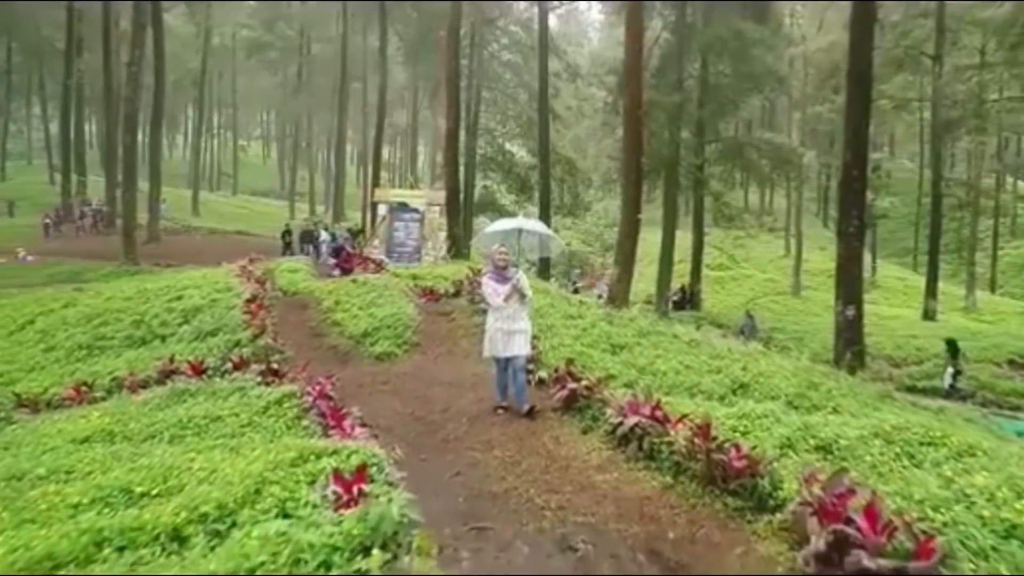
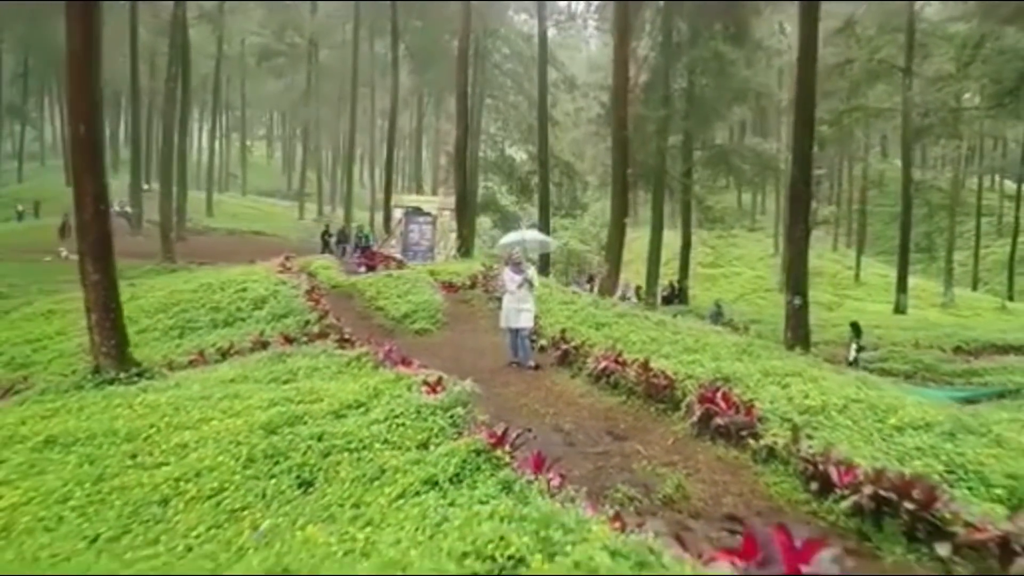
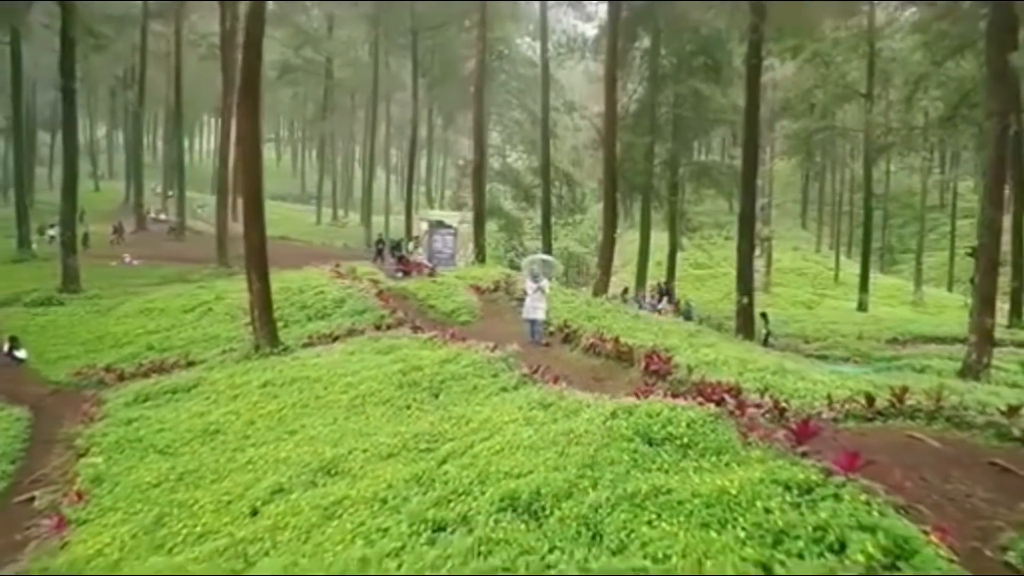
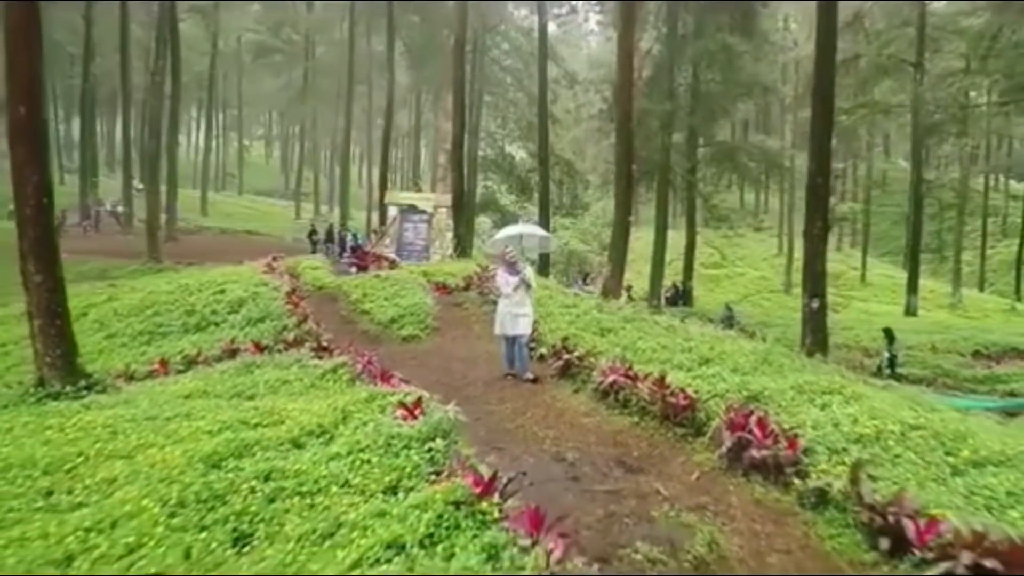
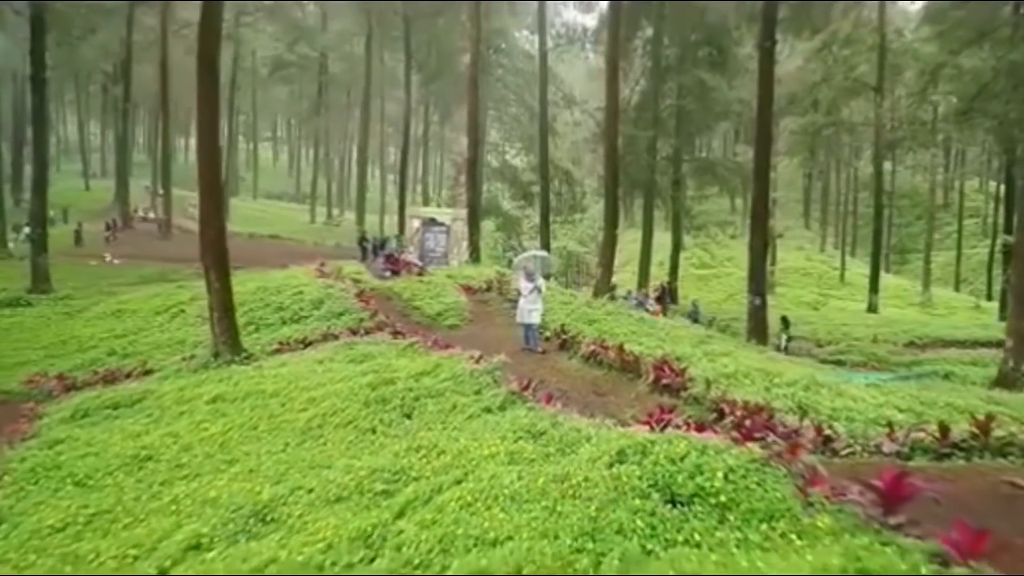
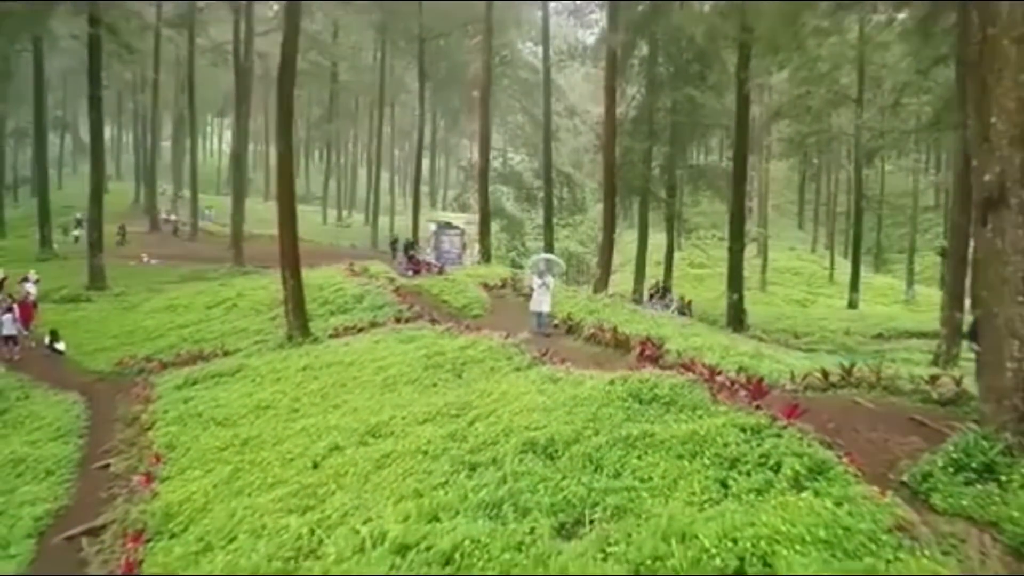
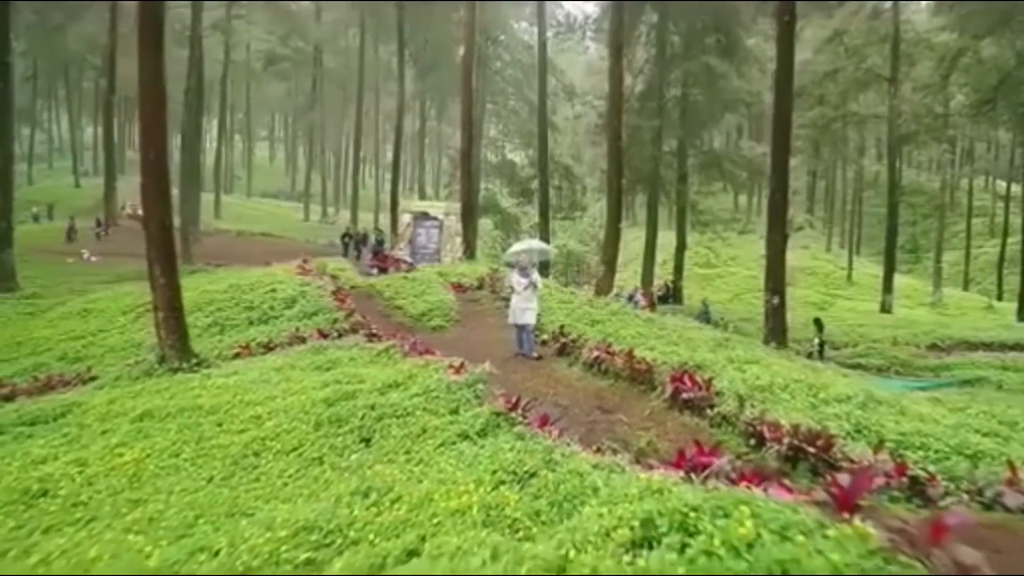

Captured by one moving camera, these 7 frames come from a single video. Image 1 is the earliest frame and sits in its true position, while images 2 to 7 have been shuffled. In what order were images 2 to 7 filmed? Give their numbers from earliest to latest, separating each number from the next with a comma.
4, 2, 7, 5, 3, 6
